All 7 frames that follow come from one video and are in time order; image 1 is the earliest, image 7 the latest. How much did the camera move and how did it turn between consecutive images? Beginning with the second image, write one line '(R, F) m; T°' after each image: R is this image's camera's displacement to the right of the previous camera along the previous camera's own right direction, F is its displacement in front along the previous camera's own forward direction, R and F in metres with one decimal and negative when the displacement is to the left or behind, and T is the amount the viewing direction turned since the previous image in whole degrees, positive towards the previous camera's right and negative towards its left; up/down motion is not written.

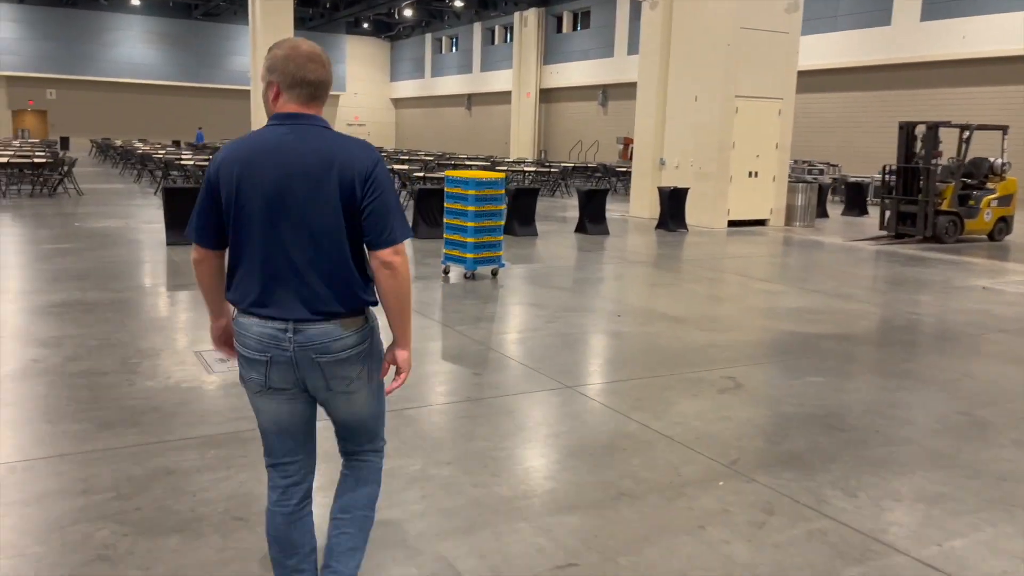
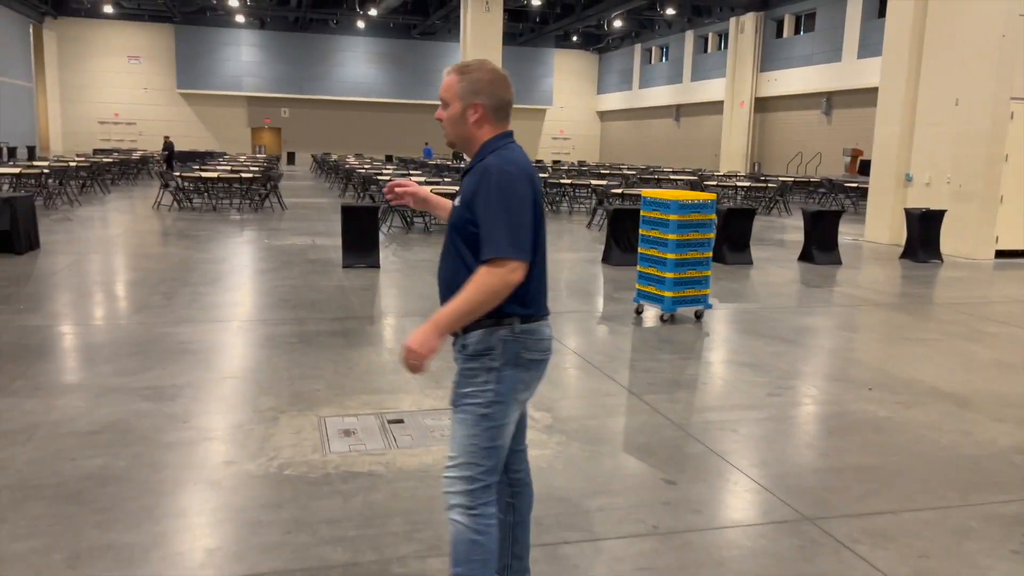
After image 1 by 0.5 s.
(0.0, +1.3) m; -14°
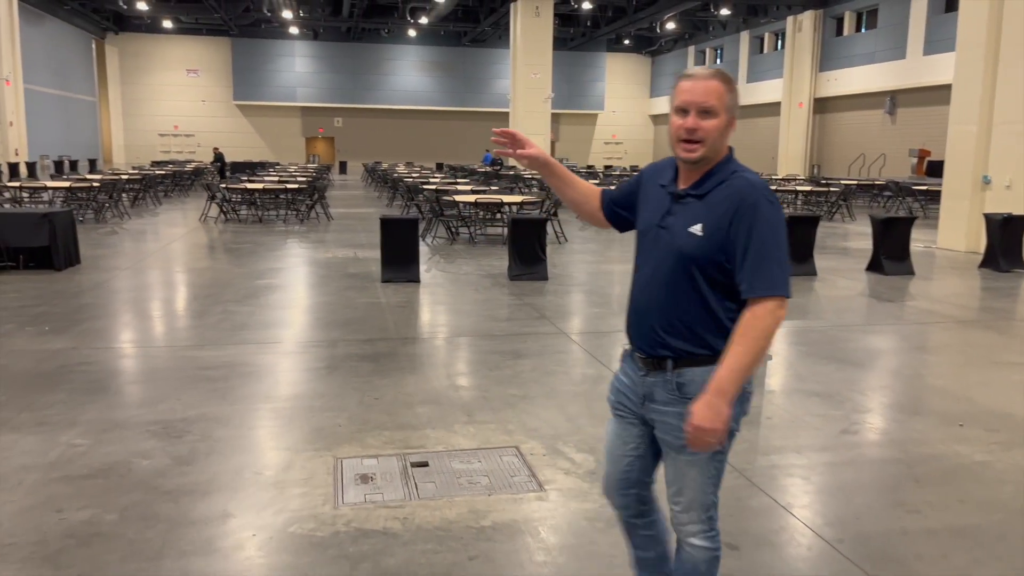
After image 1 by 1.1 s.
(+0.1, +0.4) m; -4°
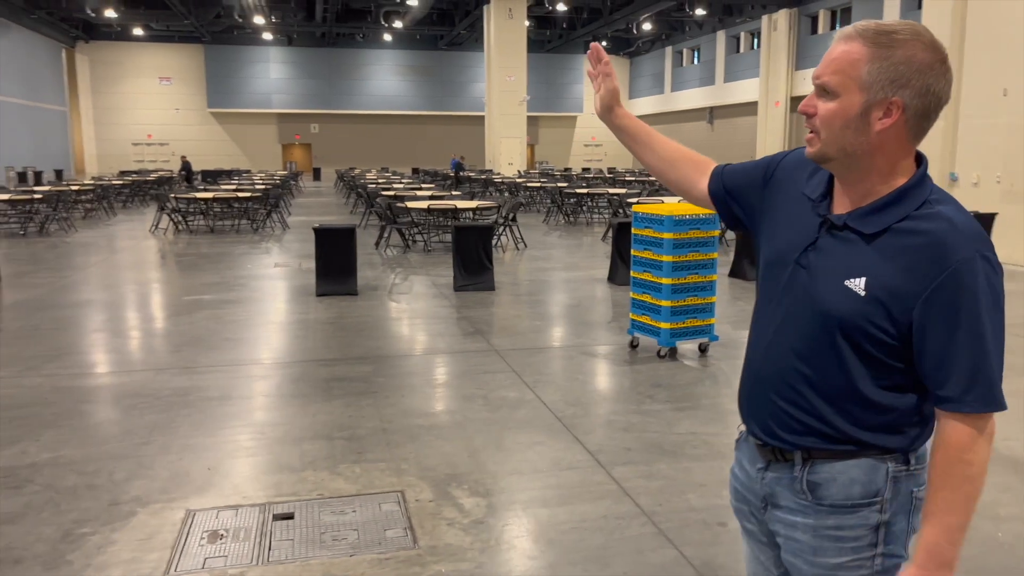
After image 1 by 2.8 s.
(+0.4, +0.5) m; +1°
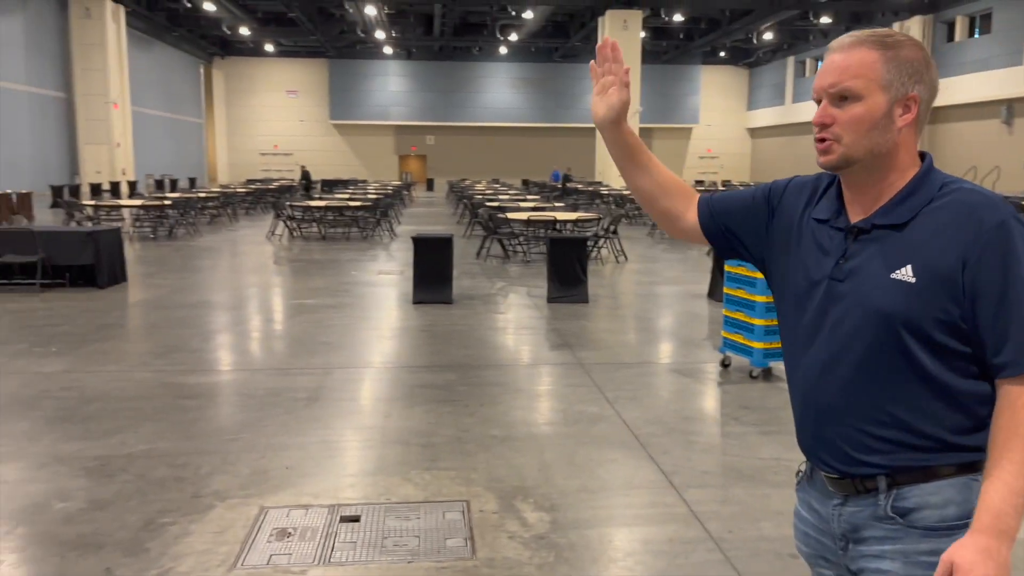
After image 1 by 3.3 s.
(+0.2, 0.0) m; -8°
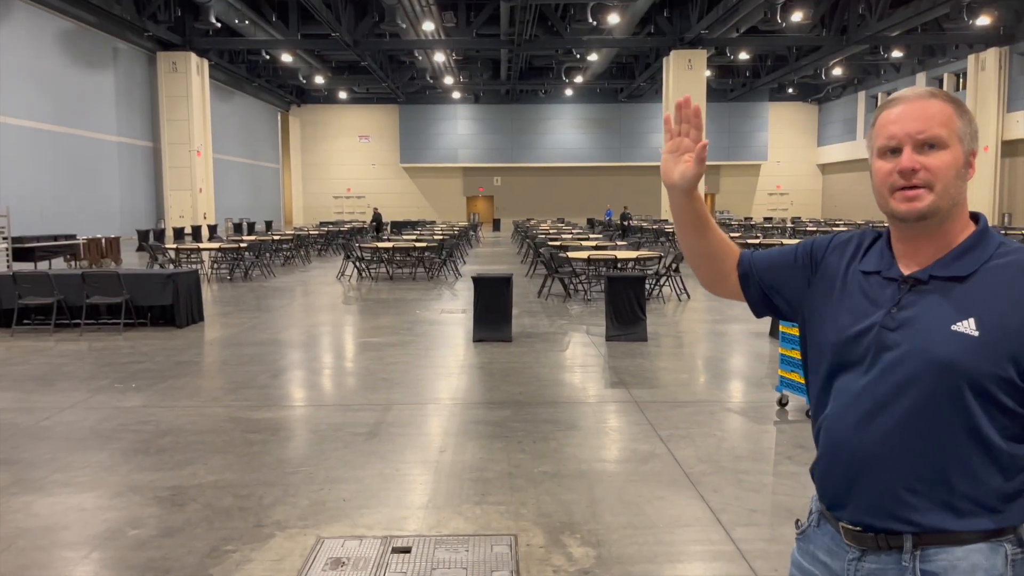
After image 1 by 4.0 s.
(+0.1, -0.1) m; -5°
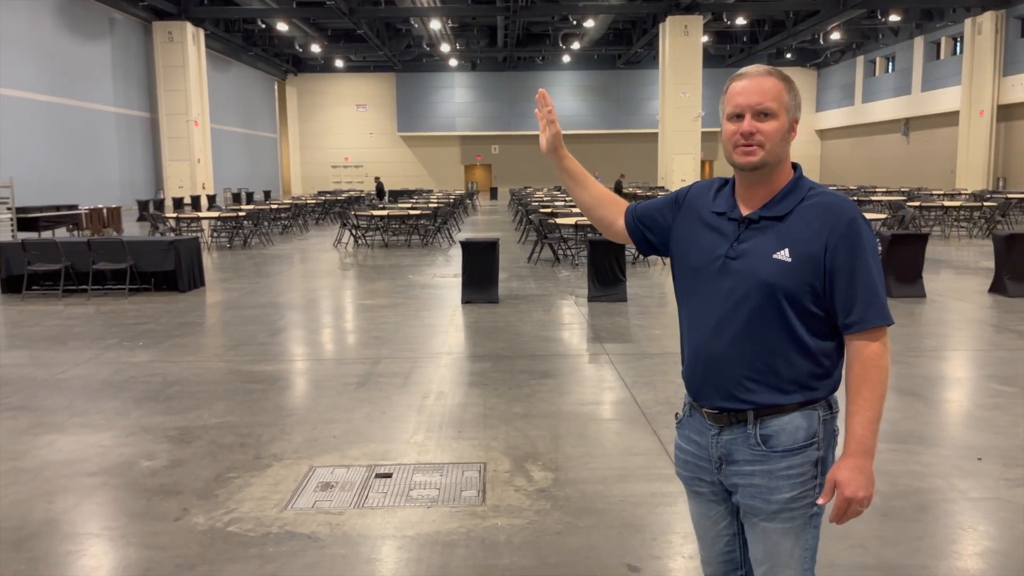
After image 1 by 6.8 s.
(+0.2, -0.4) m; 0°
